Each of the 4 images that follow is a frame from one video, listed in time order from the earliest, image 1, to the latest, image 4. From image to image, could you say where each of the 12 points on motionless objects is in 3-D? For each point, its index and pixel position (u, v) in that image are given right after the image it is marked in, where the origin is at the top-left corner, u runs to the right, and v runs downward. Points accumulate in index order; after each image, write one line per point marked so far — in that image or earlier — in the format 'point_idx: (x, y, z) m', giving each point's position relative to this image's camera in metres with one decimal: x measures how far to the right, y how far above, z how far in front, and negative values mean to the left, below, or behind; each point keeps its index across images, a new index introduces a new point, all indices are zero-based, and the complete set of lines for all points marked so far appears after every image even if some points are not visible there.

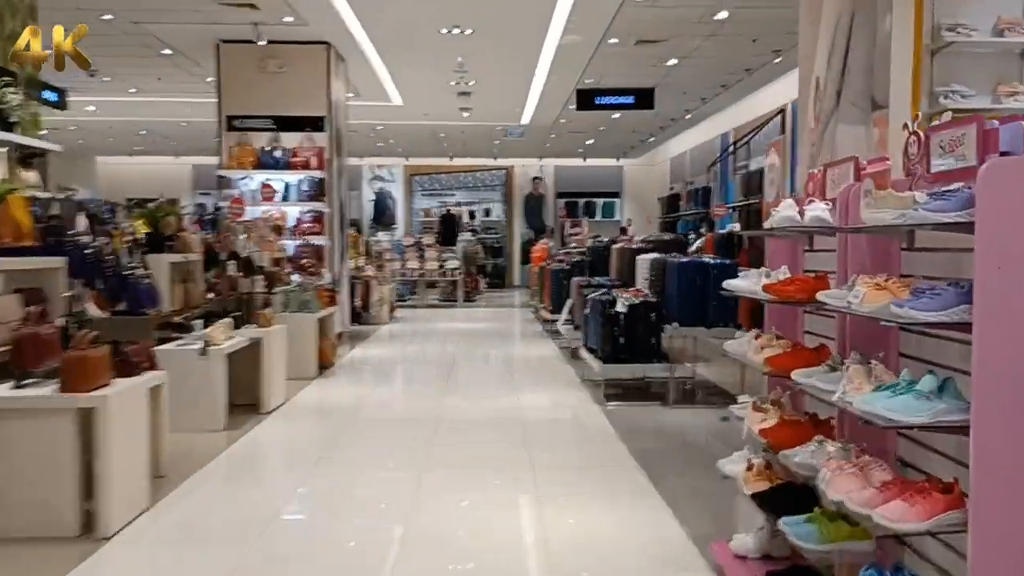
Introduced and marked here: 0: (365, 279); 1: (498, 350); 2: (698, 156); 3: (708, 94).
0: (-2.4, +0.1, +13.3) m
1: (-0.2, -0.8, +11.0) m
2: (+4.4, +3.1, +19.1) m
3: (+3.4, +3.3, +13.7) m
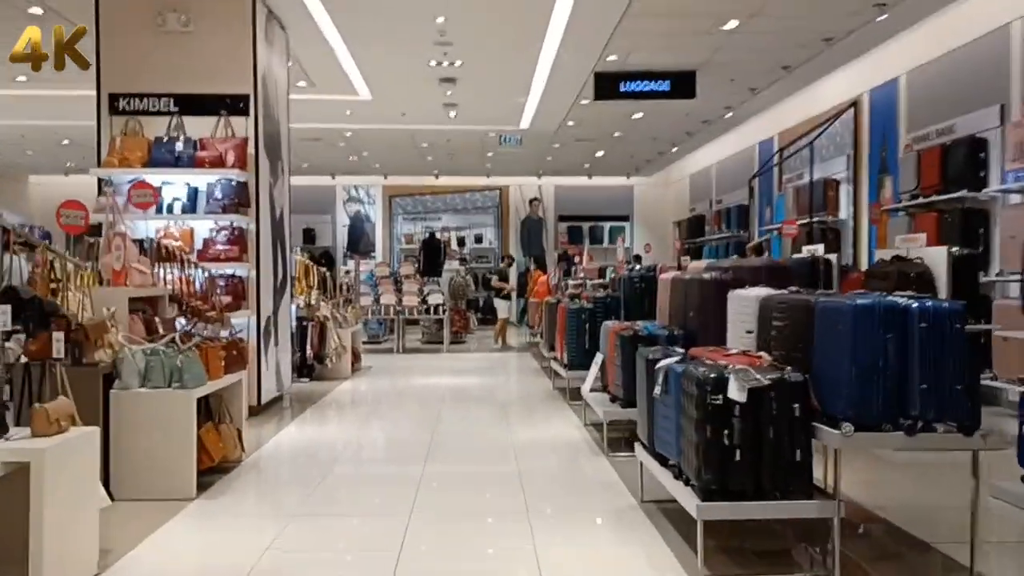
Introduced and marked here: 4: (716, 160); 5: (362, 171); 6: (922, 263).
0: (-2.4, -0.4, +10.1) m
1: (-0.2, -1.3, +7.9) m
2: (+4.3, +2.4, +16.1) m
3: (+3.3, +2.8, +10.8) m
4: (+4.3, +2.7, +16.9) m
5: (-3.6, +2.8, +19.6) m
6: (+3.1, +0.2, +6.0) m
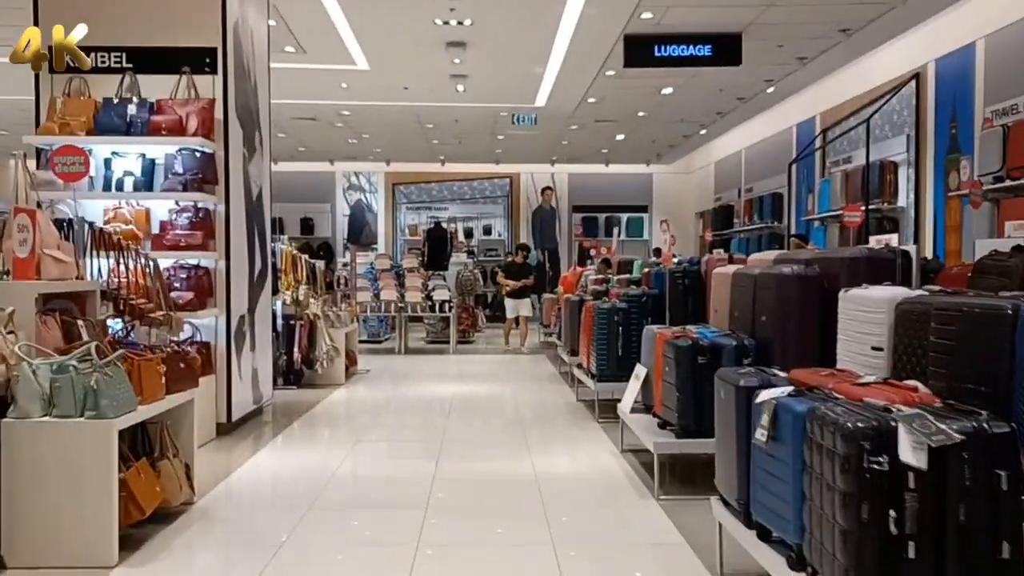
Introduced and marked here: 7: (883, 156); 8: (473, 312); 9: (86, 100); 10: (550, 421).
0: (-2.2, -0.3, +8.9) m
1: (0.0, -1.3, +6.6) m
2: (+4.6, +2.5, +14.8) m
3: (+3.5, +2.8, +9.5) m
4: (+4.5, +2.8, +15.6) m
5: (-3.4, +3.0, +18.3) m
6: (+3.2, +0.2, +4.7) m
7: (+4.8, +1.7, +10.3) m
8: (-0.7, -0.4, +15.0) m
9: (-3.2, +1.4, +6.0) m
10: (+0.4, -1.2, +7.4) m
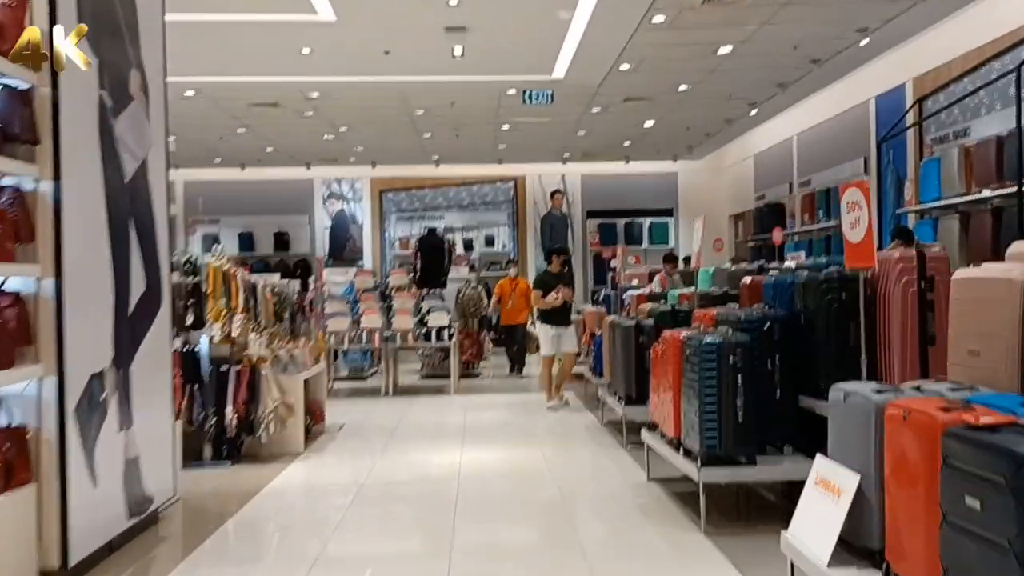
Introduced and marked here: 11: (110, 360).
0: (-2.0, -0.6, +6.1) m
1: (+0.3, -1.4, +3.9) m
2: (+4.7, +2.3, +12.2) m
3: (+3.7, +2.7, +6.8) m
4: (+4.6, +2.6, +12.9) m
5: (-3.3, +2.5, +15.7) m
6: (+3.4, +0.2, +2.0) m
7: (+4.9, +1.6, +7.7) m
8: (-0.5, -0.8, +12.3) m
9: (-3.0, +1.2, +3.3) m
10: (+0.6, -1.4, +4.7) m
11: (-2.0, -0.4, +3.9) m
